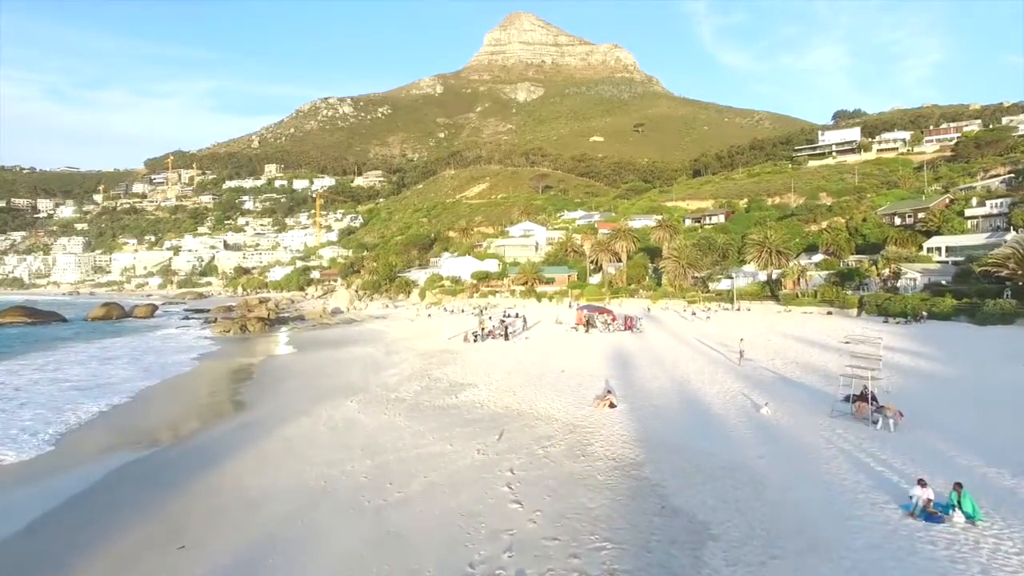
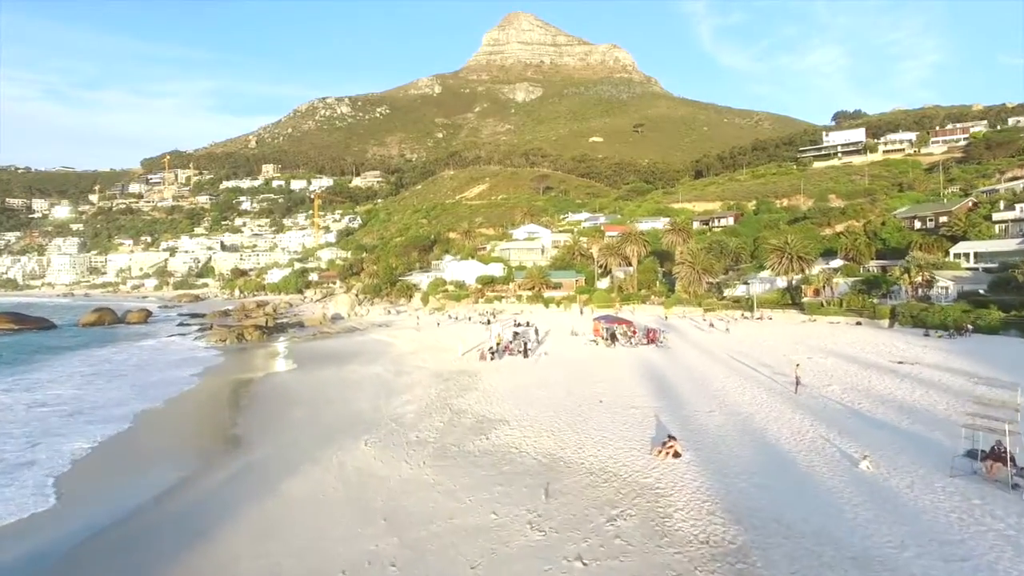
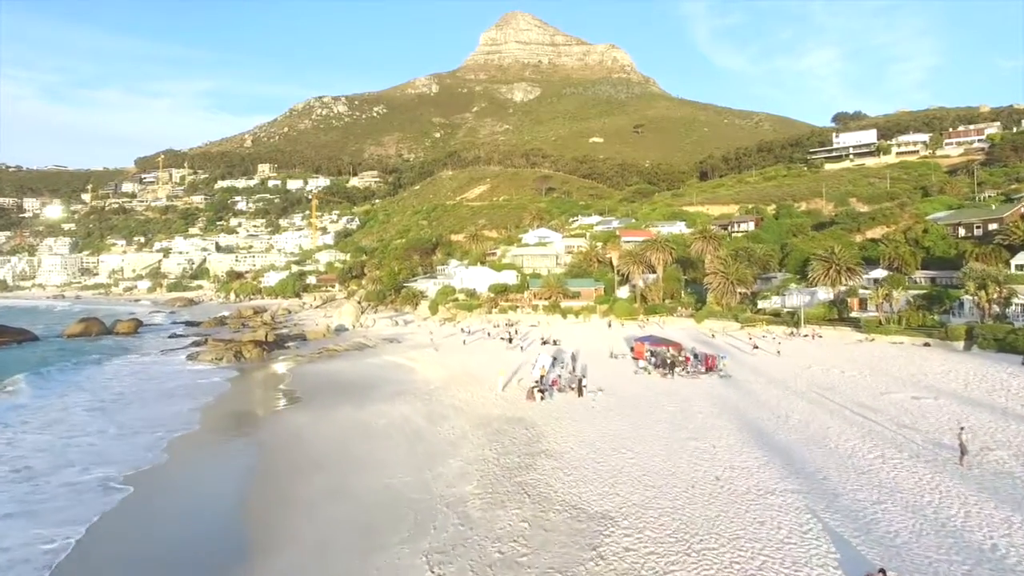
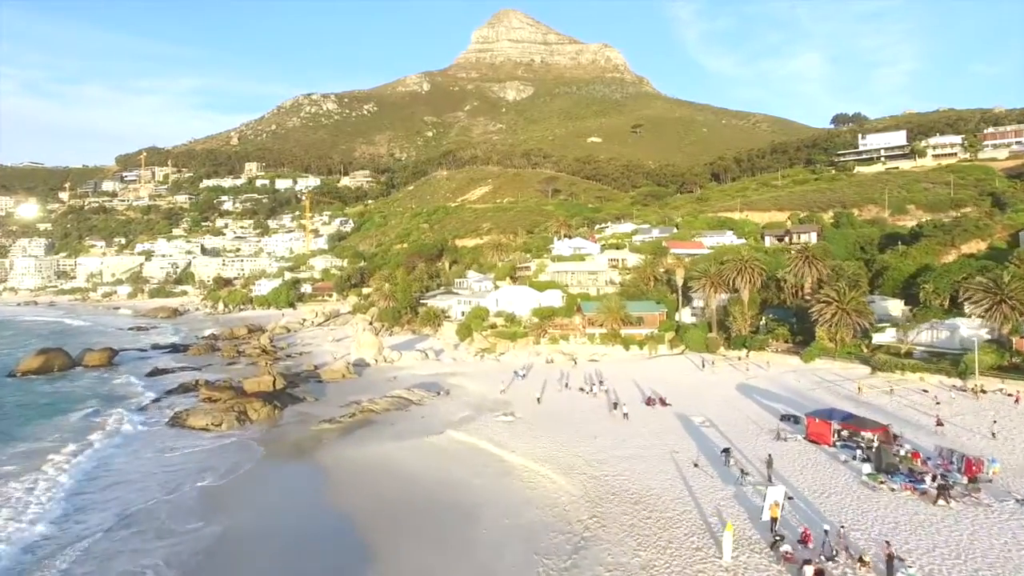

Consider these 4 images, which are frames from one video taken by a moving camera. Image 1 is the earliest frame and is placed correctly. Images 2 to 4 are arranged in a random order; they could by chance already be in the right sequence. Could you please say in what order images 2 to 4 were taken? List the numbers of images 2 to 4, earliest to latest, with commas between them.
2, 3, 4
